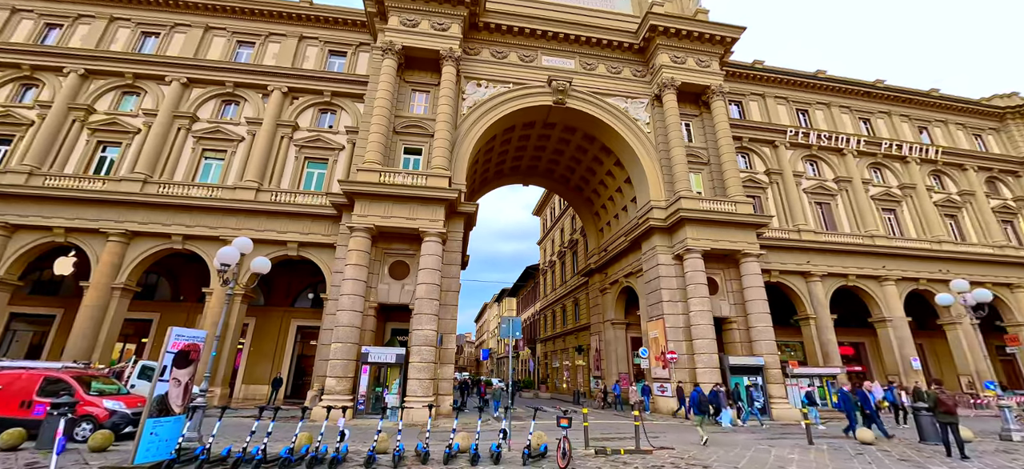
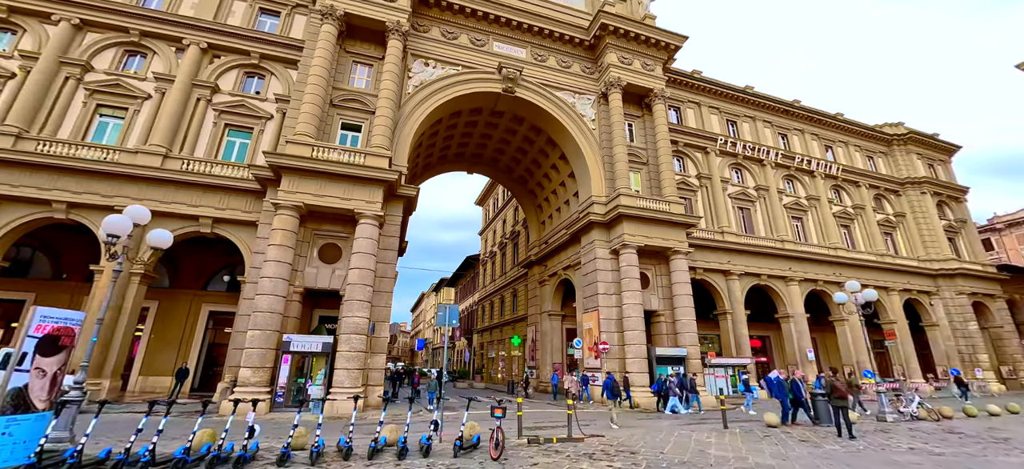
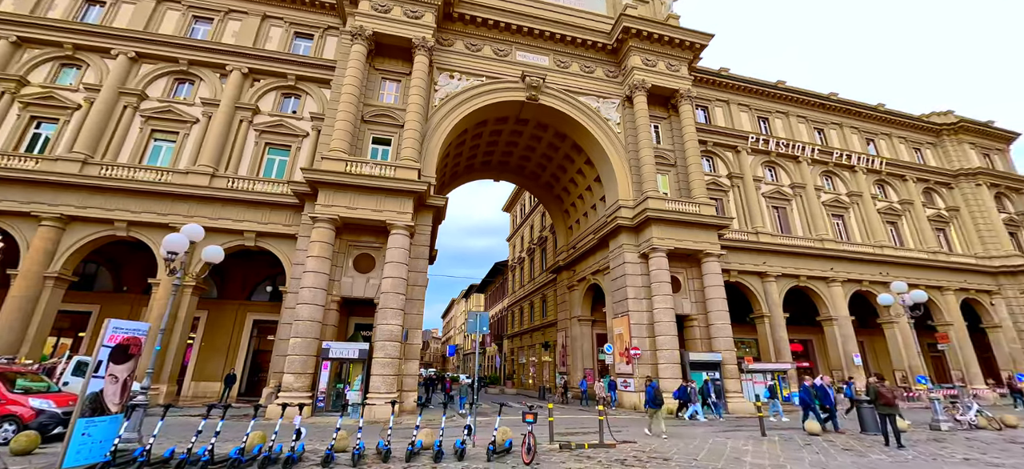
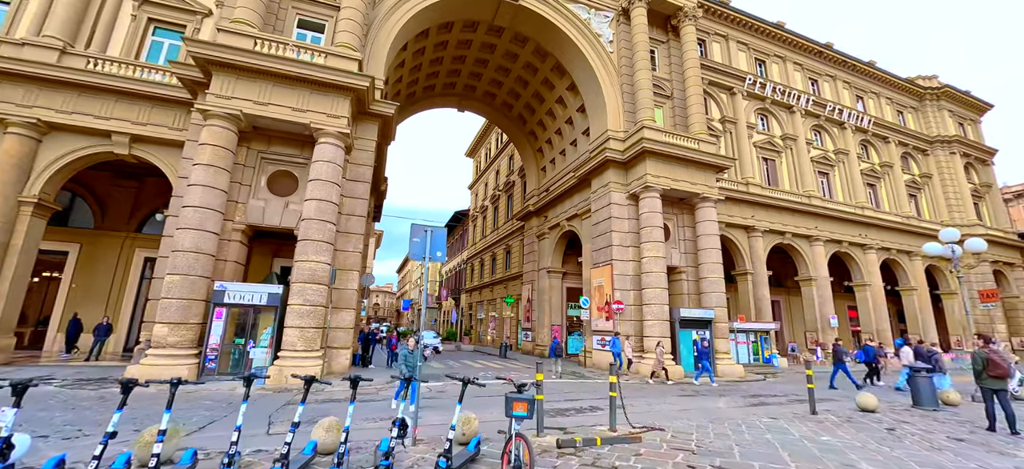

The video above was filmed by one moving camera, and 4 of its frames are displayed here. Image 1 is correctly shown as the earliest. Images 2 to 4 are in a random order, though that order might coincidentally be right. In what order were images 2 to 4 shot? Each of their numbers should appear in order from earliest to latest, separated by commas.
3, 2, 4
